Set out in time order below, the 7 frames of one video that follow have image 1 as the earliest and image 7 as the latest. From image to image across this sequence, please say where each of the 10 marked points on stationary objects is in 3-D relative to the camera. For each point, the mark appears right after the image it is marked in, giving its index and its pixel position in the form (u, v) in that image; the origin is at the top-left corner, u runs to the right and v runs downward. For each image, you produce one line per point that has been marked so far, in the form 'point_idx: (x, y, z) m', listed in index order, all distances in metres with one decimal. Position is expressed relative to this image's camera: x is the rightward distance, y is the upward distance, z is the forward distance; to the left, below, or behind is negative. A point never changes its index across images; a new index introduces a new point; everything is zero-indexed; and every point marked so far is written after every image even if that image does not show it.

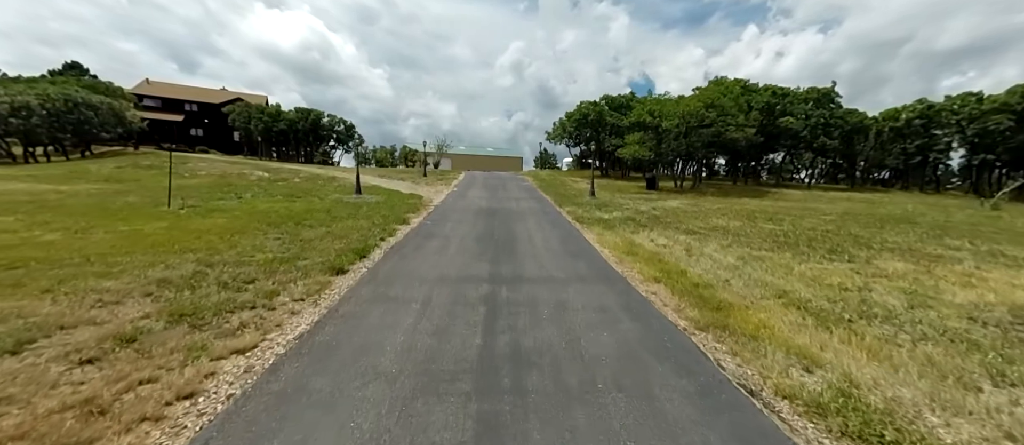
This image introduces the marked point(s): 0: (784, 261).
0: (+5.1, -0.7, +7.9) m
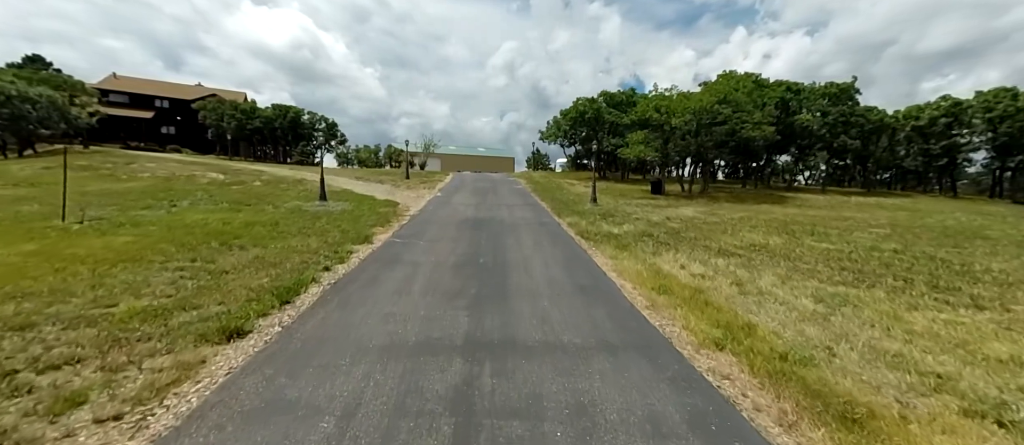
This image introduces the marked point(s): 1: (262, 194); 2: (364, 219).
0: (+4.9, -1.1, +5.6) m
1: (-10.0, +1.1, +16.8) m
2: (-4.4, +0.1, +12.7) m
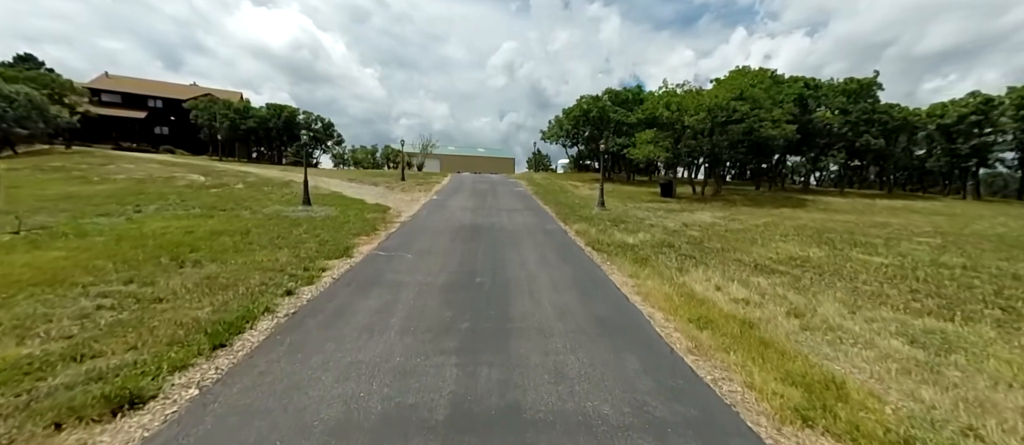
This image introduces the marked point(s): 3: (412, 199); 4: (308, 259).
0: (+5.0, -1.3, +4.3) m
1: (-9.9, +0.9, +15.5) m
2: (-4.4, -0.1, +11.4) m
3: (-4.4, +1.0, +18.9) m
4: (-3.8, -0.7, +7.9) m
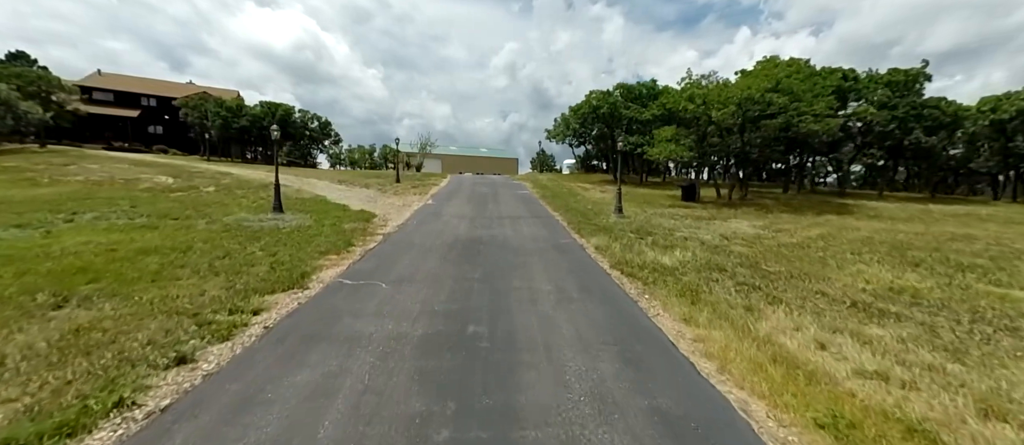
0: (+5.0, -1.6, +2.1) m
1: (-9.8, +0.6, +13.5) m
2: (-4.3, -0.4, +9.3) m
3: (-4.2, +0.7, +16.8) m
4: (-3.7, -1.0, +5.8) m
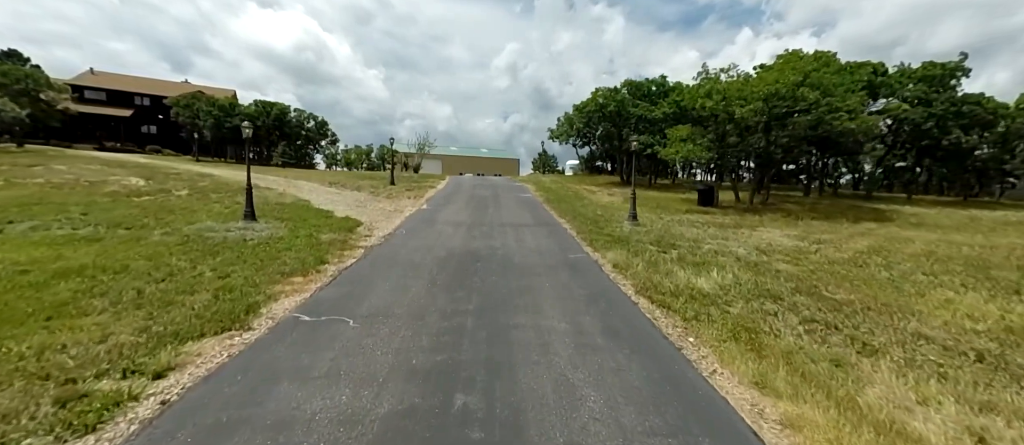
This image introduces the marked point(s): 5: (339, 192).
0: (+5.1, -1.8, +0.7) m
1: (-9.7, +0.4, +12.0) m
2: (-4.2, -0.6, +7.8) m
3: (-4.2, +0.5, +15.3) m
4: (-3.7, -1.2, +4.4) m
5: (-8.0, +1.4, +19.6) m
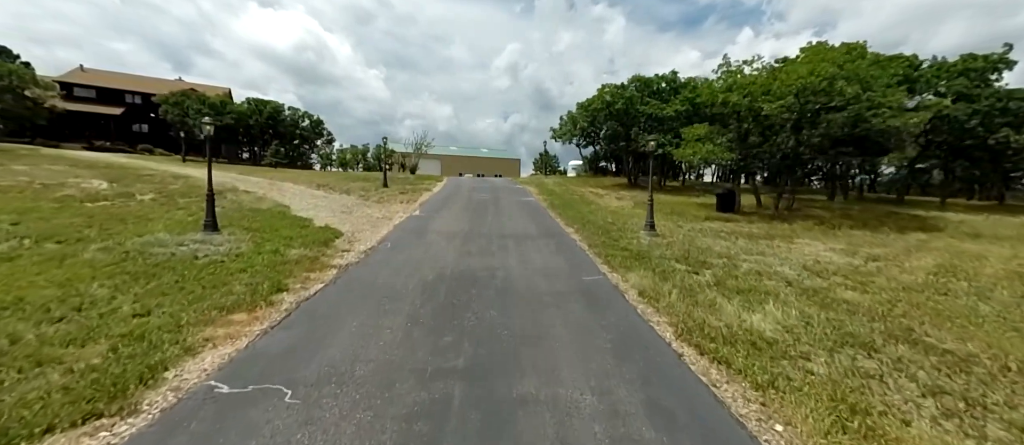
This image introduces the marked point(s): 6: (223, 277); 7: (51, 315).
0: (+5.1, -2.1, -0.9) m
1: (-9.7, +0.1, +10.5) m
2: (-4.2, -0.9, +6.3) m
3: (-4.1, +0.2, +13.8) m
4: (-3.6, -1.5, +2.9) m
5: (-7.9, +1.2, +18.1) m
6: (-4.5, -0.8, +6.7) m
7: (-5.5, -1.1, +5.1) m
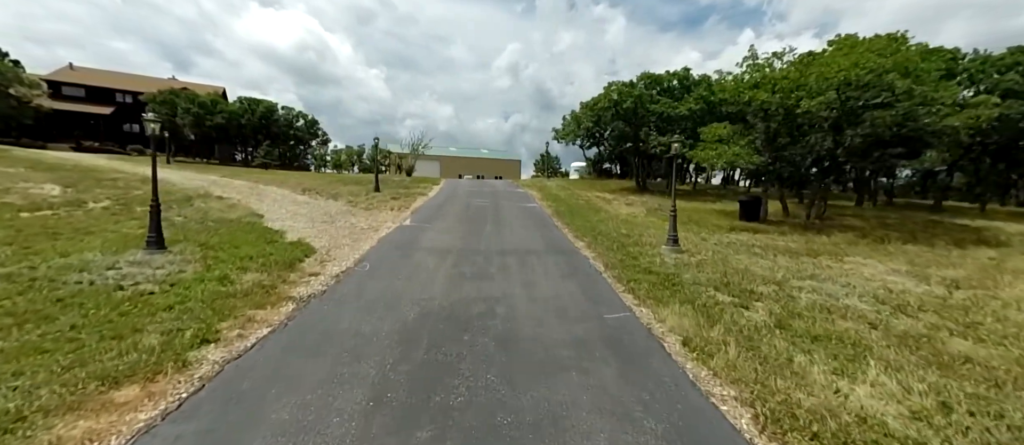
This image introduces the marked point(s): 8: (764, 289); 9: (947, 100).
0: (+5.2, -2.4, -2.4) m
1: (-9.6, -0.2, +8.9) m
2: (-4.1, -1.2, +4.8) m
3: (-4.1, -0.1, +12.3) m
4: (-3.6, -1.8, +1.3) m
5: (-7.9, +0.8, +16.6) m
6: (-4.5, -1.1, +5.2) m
7: (-5.4, -1.4, +3.5) m
8: (+4.2, -1.0, +7.2) m
9: (+12.0, +3.4, +11.8) m
